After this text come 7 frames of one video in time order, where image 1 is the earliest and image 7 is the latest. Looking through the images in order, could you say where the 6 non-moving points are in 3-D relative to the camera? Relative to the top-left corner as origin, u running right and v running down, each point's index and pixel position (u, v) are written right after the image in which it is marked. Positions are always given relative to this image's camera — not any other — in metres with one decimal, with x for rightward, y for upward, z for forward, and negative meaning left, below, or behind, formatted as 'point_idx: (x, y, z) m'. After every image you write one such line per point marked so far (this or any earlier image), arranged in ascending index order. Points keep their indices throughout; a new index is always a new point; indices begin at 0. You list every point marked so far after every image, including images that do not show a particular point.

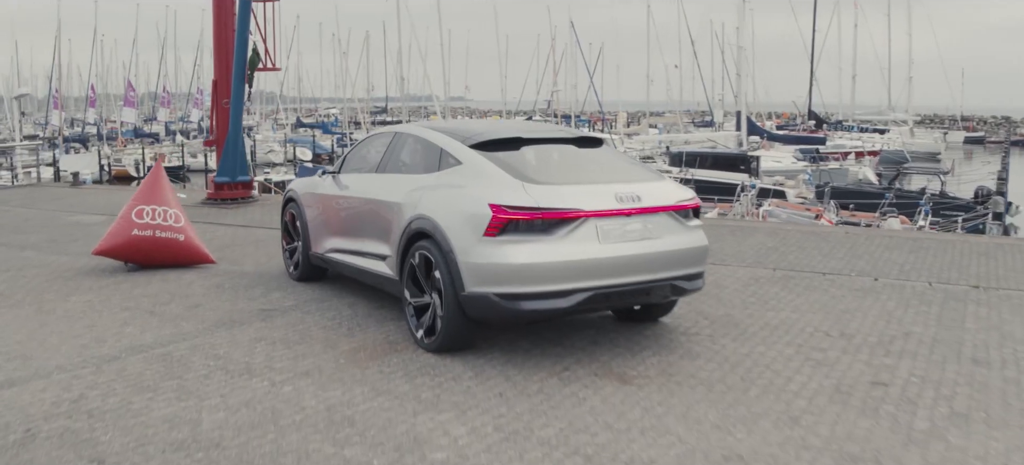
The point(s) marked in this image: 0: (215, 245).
0: (-1.2, -0.1, +6.7) m
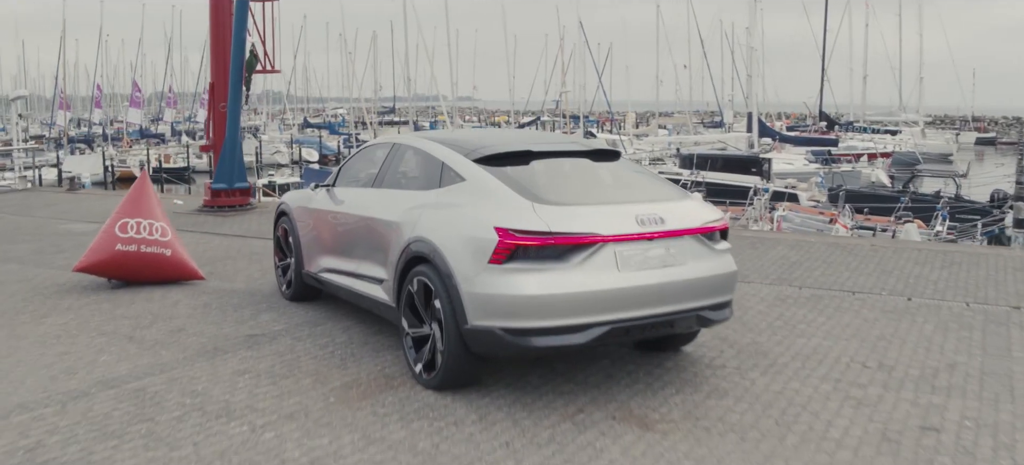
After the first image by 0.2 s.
0: (-1.2, -0.1, +6.4) m
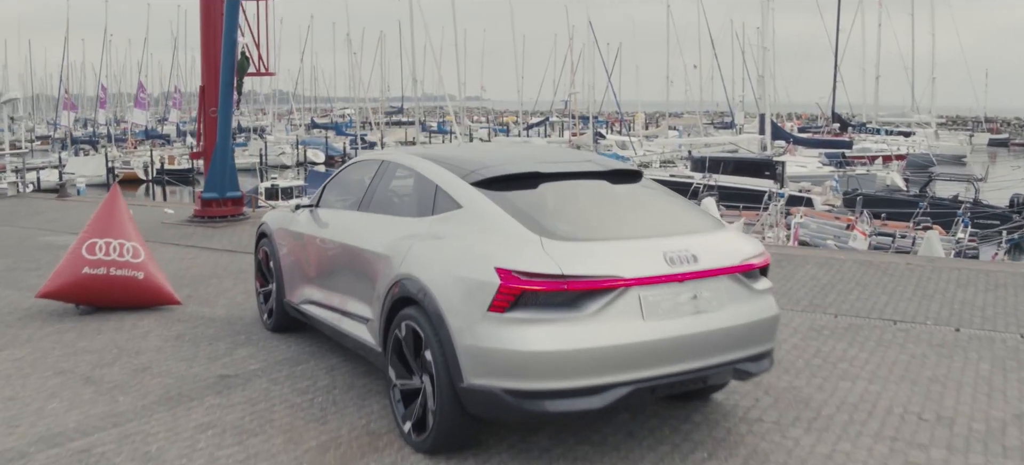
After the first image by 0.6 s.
0: (-1.2, -0.2, +5.9) m
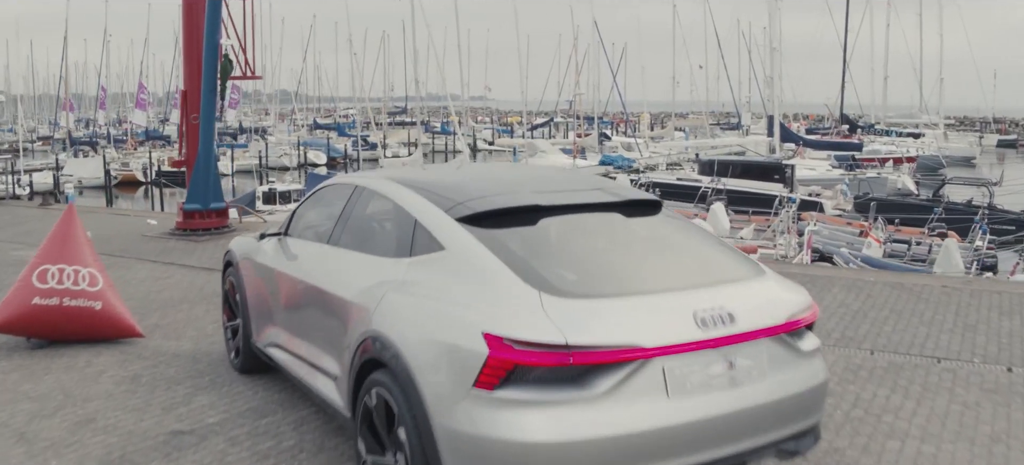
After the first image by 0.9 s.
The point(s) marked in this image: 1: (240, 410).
0: (-1.2, -0.2, +5.4) m
1: (-0.6, -0.4, +3.5) m
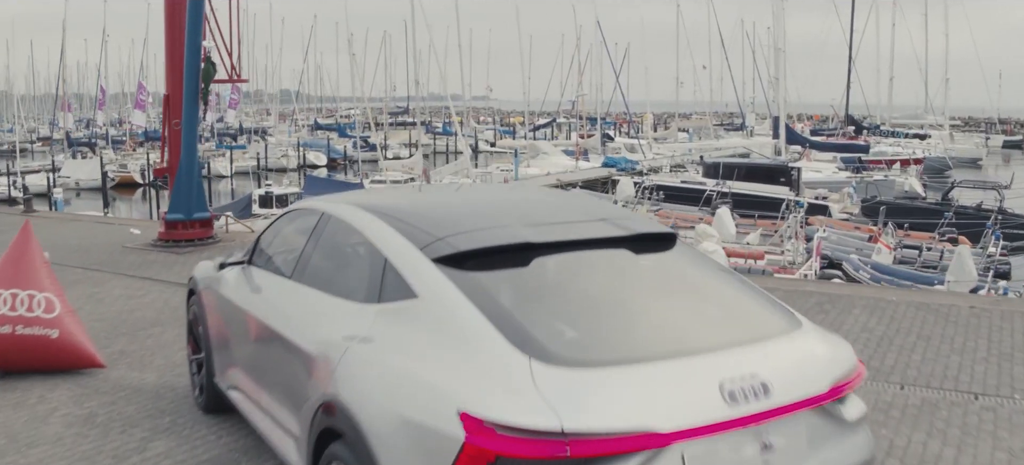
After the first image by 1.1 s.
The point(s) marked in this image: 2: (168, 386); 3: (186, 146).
0: (-1.2, -0.3, +5.0) m
1: (-0.6, -0.4, +3.1) m
2: (-0.9, -0.4, +4.0) m
3: (-1.5, +0.4, +7.4) m
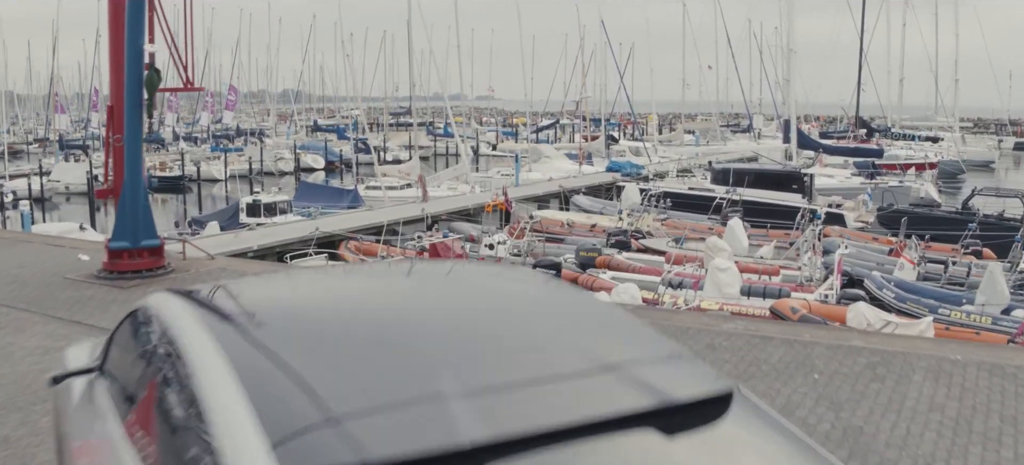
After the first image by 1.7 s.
0: (-1.2, -0.4, +4.1) m
1: (-0.6, -0.6, +2.1) m
2: (-0.9, -0.5, +3.1) m
3: (-1.5, +0.3, +6.4) m
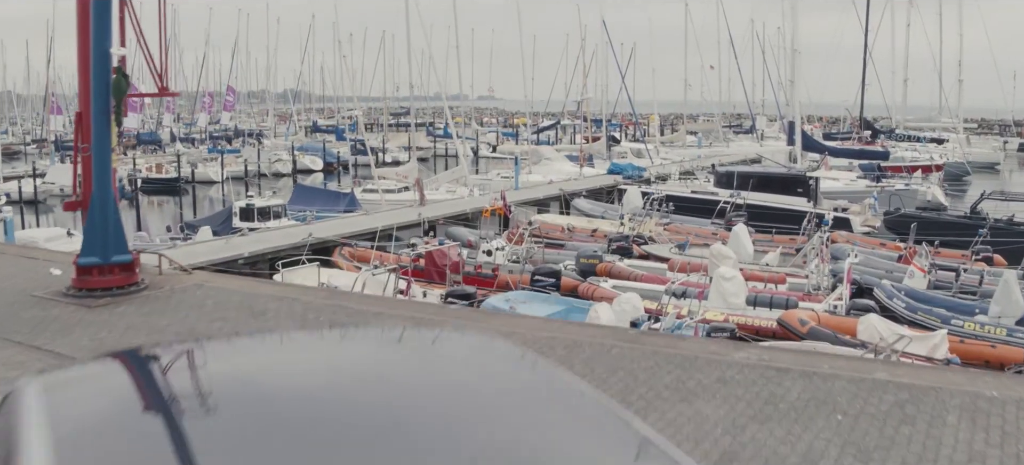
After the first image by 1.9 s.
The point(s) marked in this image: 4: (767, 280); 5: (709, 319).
0: (-1.3, -0.5, +3.7) m
1: (-0.7, -0.6, +1.7) m
2: (-0.9, -0.6, +2.6) m
3: (-1.5, +0.2, +6.0) m
4: (+2.1, -0.4, +13.3) m
5: (+1.4, -0.6, +11.2) m
